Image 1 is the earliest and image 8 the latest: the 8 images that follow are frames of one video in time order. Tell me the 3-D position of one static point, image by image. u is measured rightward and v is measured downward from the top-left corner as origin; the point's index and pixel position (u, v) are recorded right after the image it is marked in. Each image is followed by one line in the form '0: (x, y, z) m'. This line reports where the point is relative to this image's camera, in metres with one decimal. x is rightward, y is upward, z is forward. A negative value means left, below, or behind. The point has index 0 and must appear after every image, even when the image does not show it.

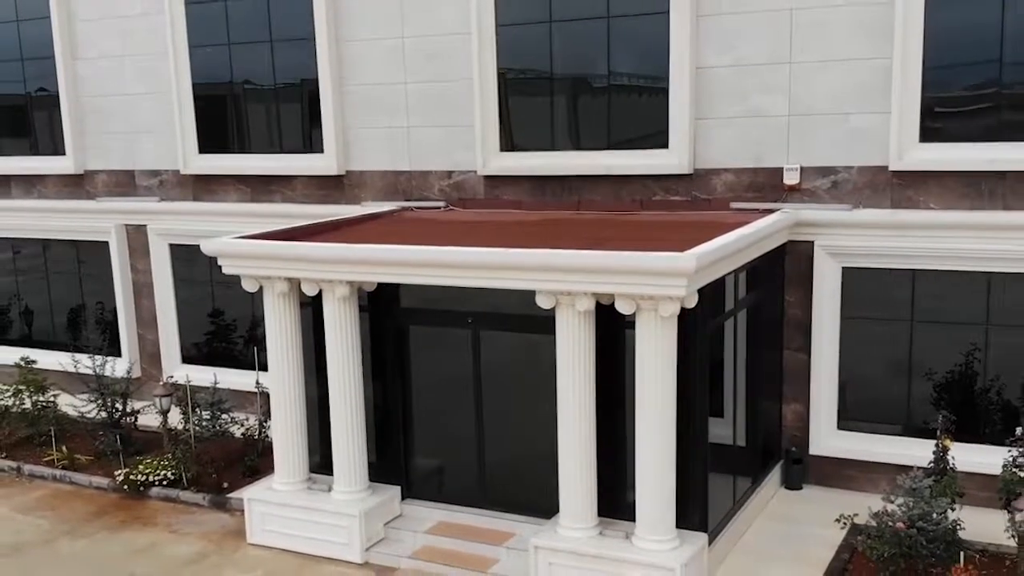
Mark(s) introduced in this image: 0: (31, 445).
0: (-7.3, -2.4, +14.2) m
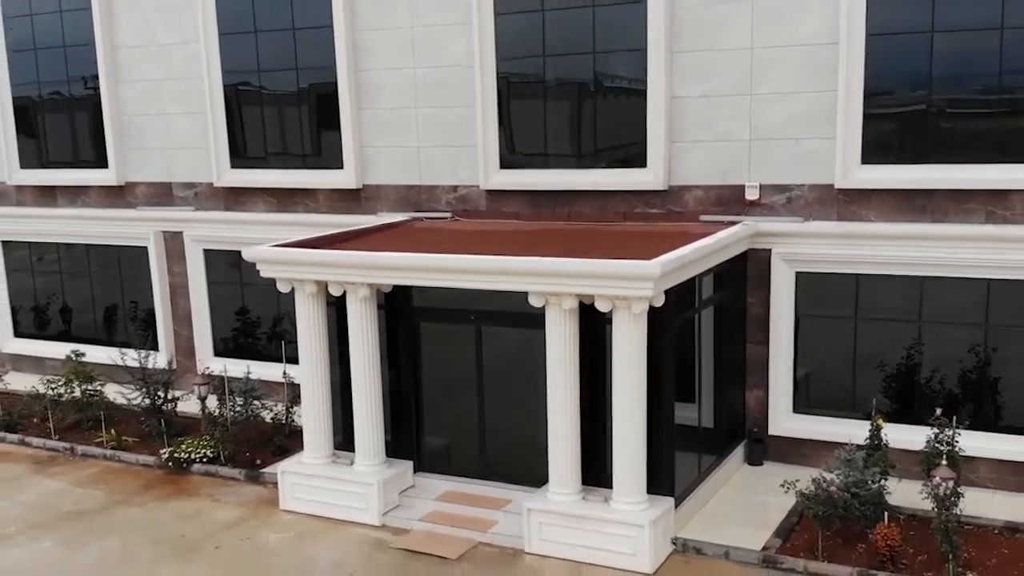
0: (-7.4, -2.4, +15.9) m
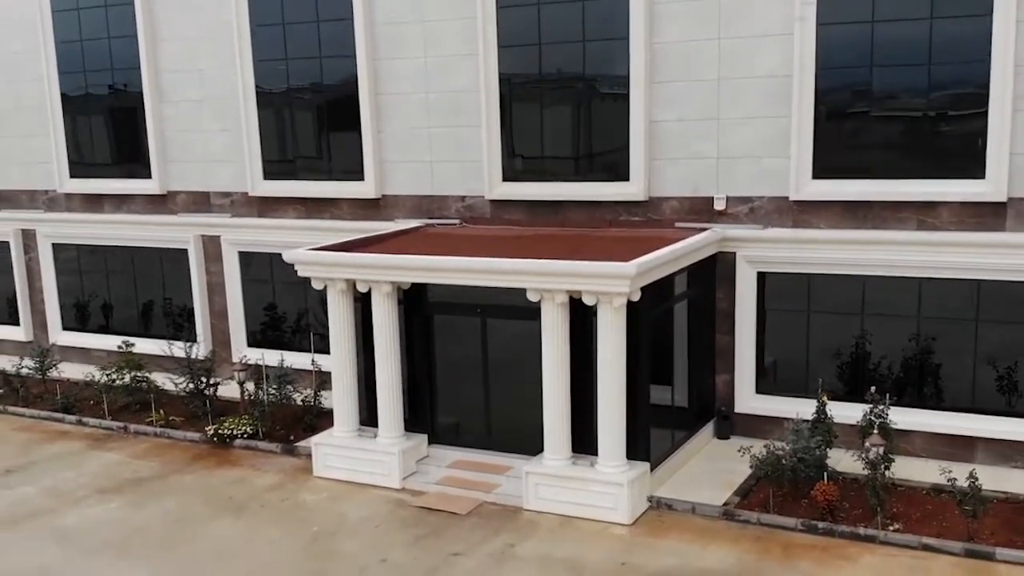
0: (-7.3, -2.4, +18.0) m
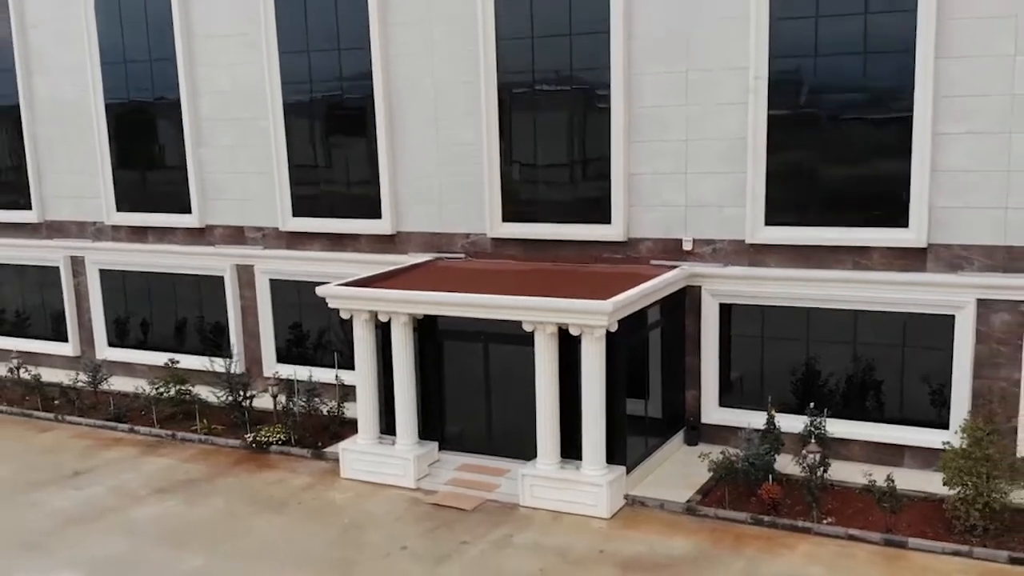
0: (-7.4, -2.9, +20.4) m
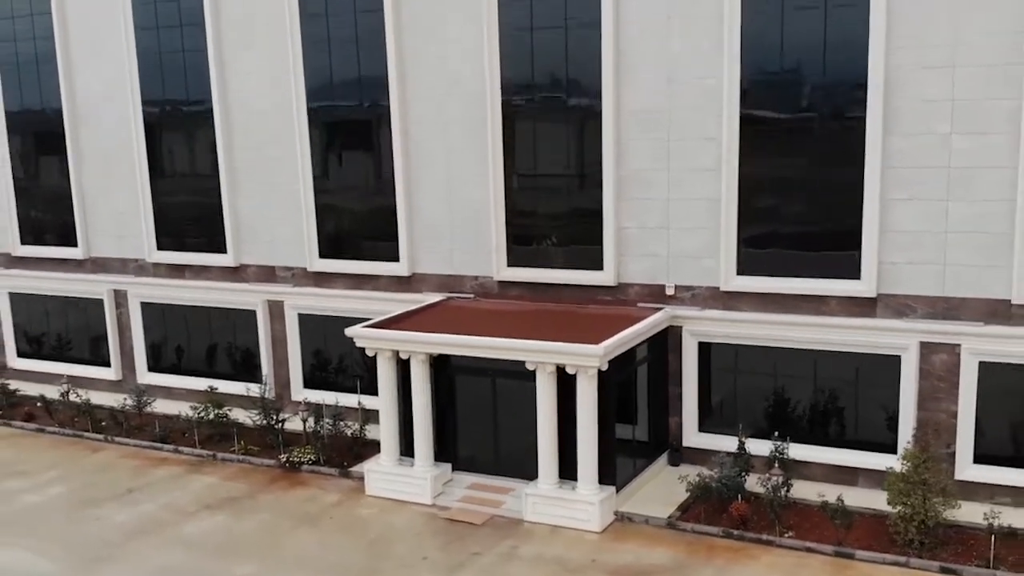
0: (-7.3, -3.7, +22.8) m
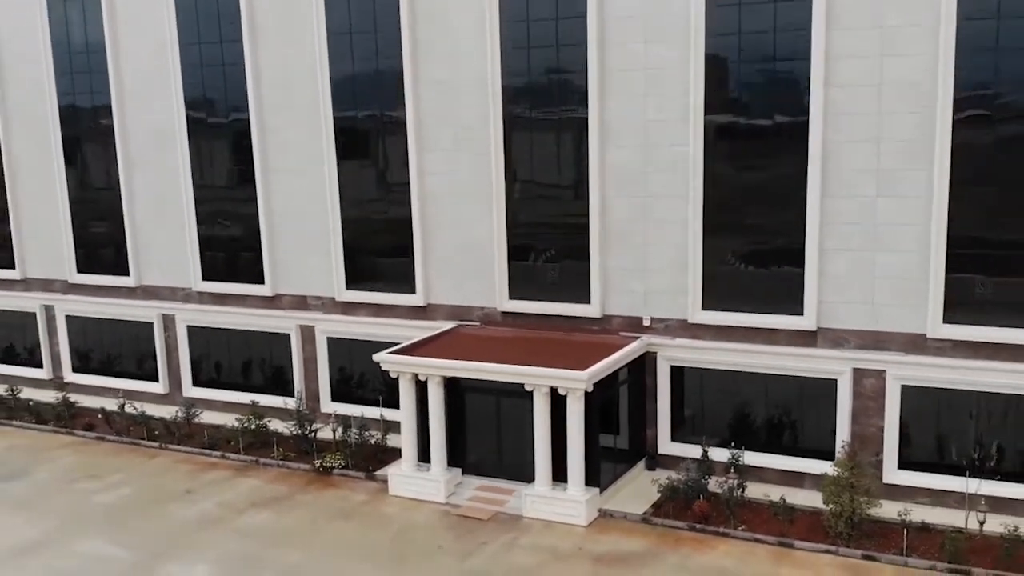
0: (-7.2, -4.5, +26.4) m
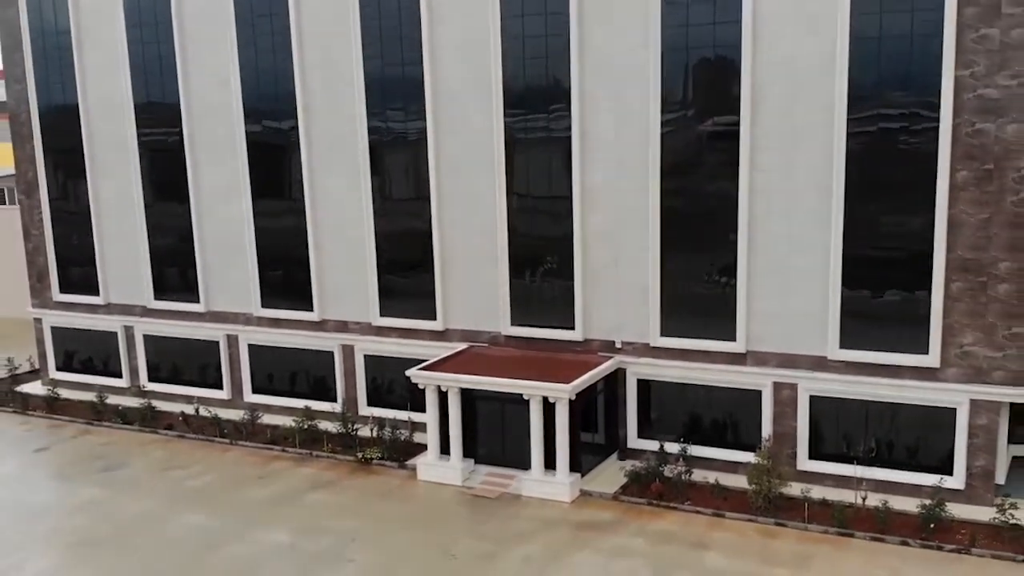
0: (-7.2, -5.5, +33.0) m
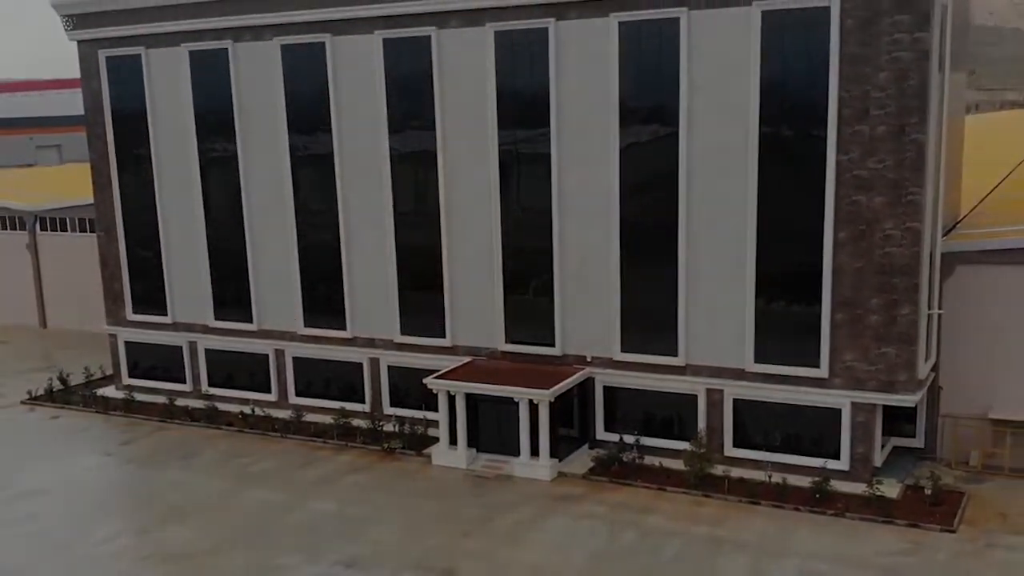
0: (-7.5, -6.6, +41.4) m
